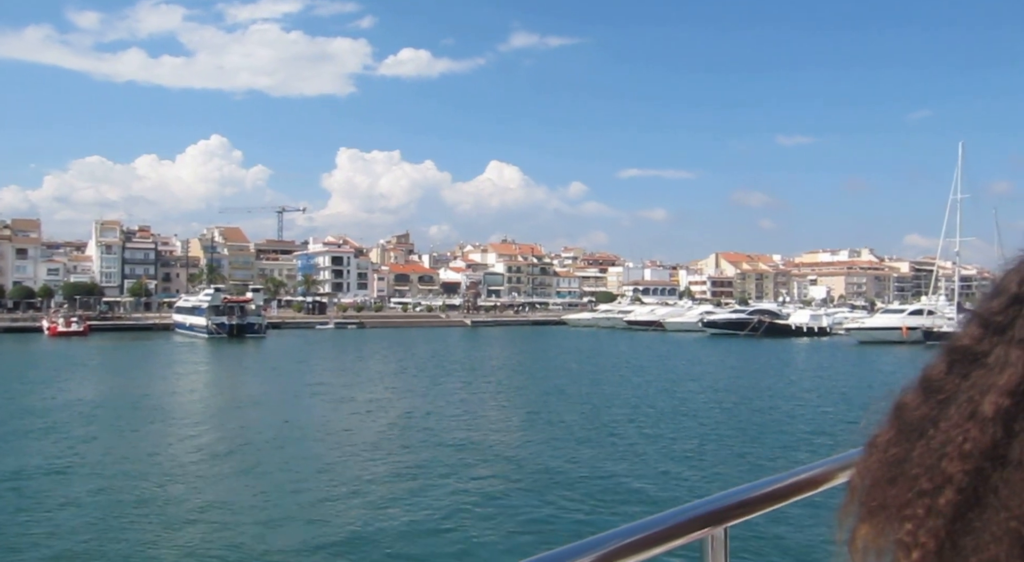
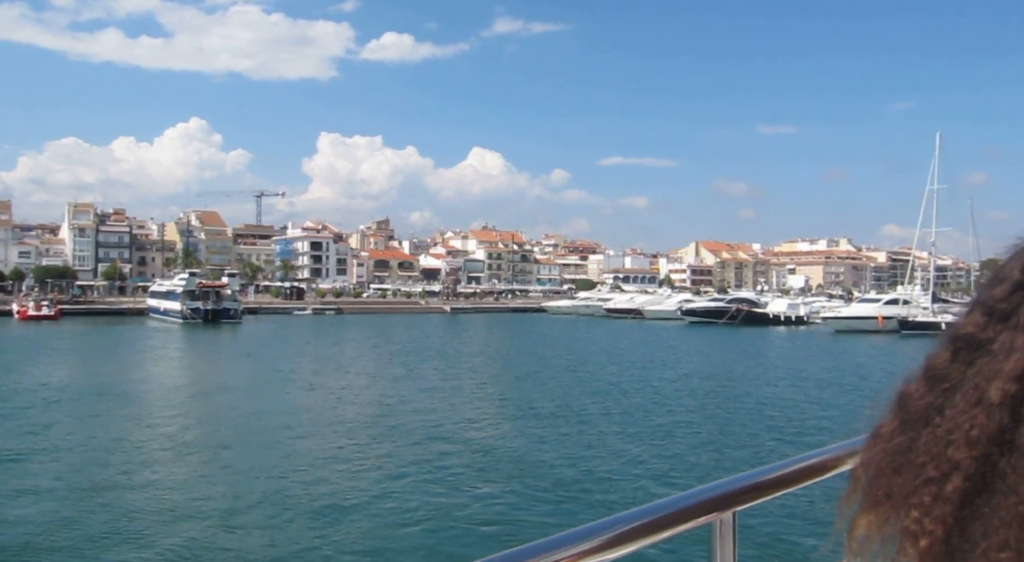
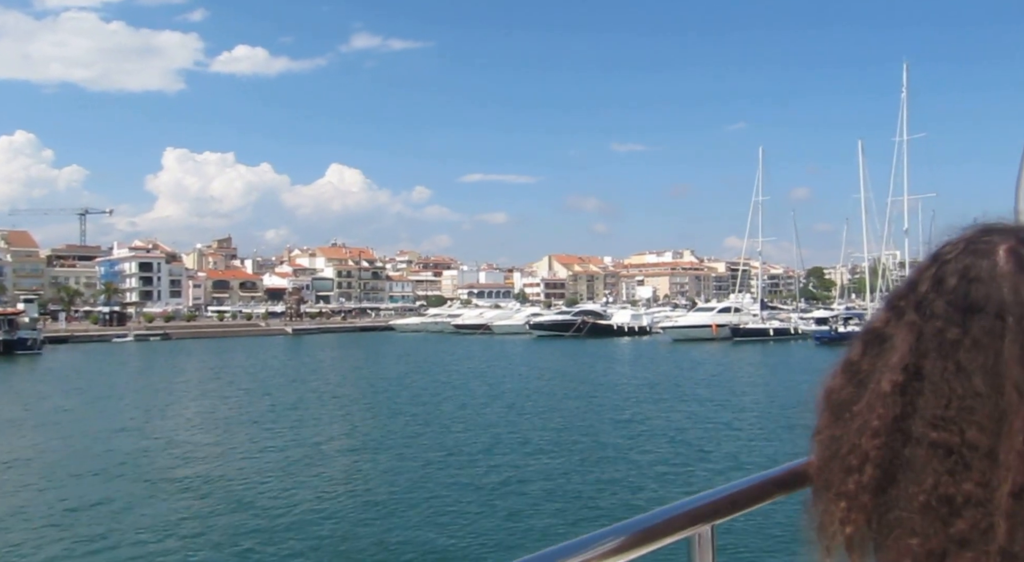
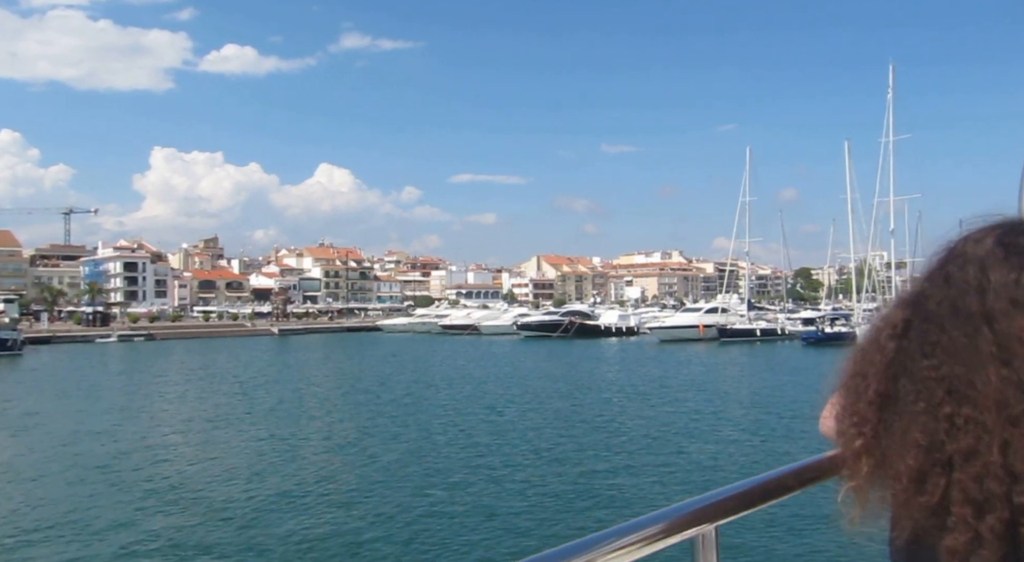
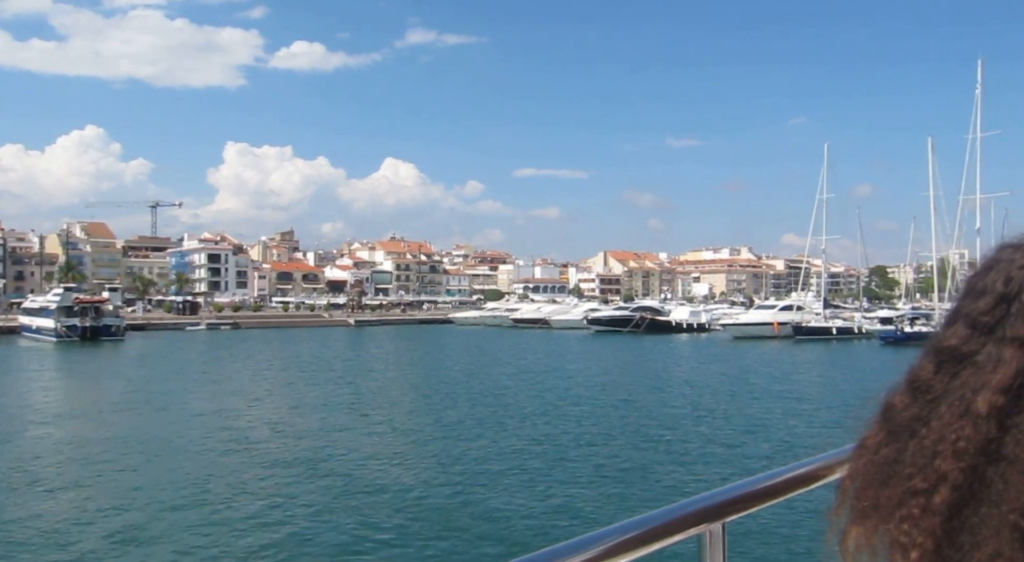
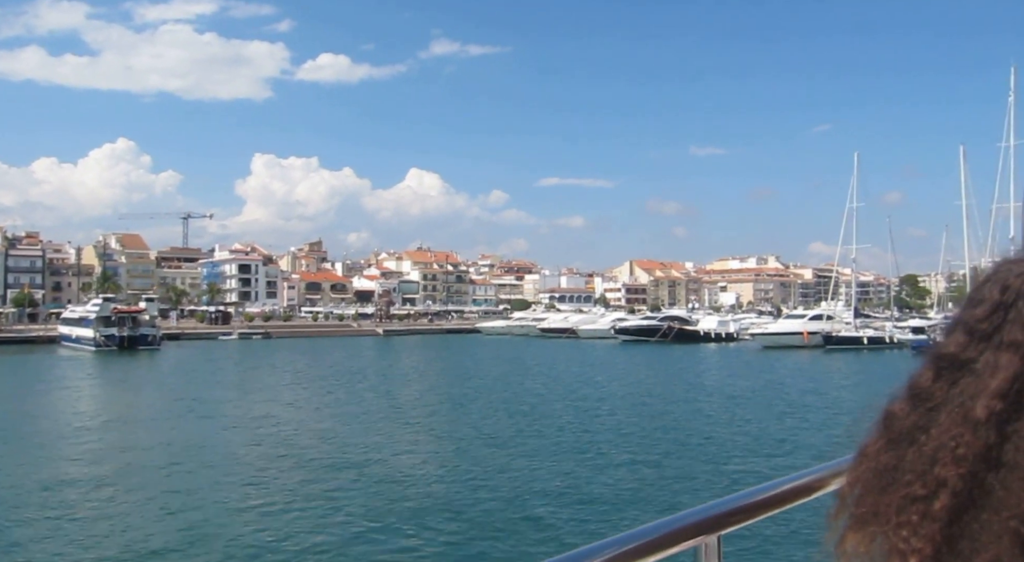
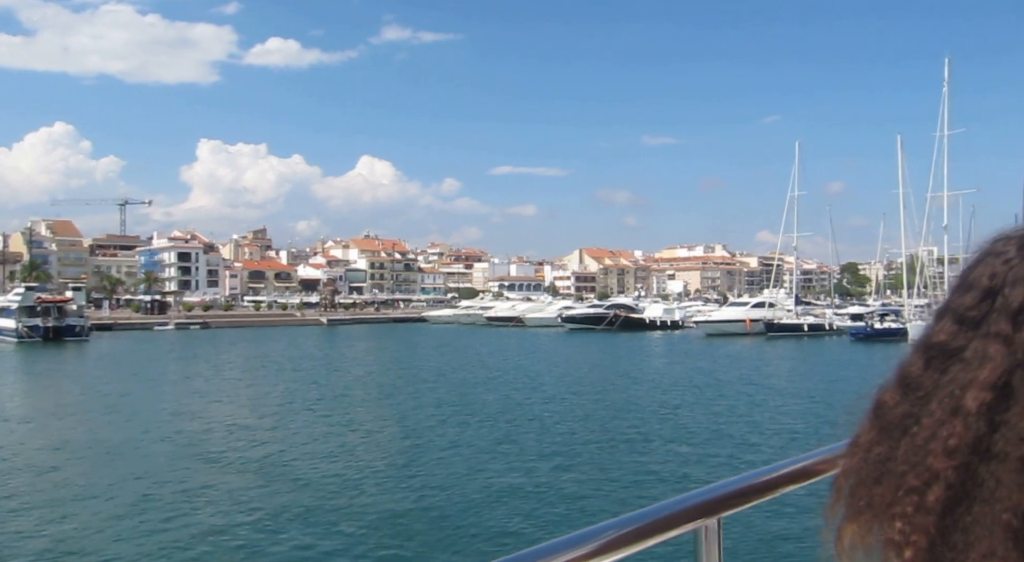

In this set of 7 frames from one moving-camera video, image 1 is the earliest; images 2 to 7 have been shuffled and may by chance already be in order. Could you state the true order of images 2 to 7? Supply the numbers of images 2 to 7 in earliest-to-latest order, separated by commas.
2, 6, 5, 7, 3, 4
